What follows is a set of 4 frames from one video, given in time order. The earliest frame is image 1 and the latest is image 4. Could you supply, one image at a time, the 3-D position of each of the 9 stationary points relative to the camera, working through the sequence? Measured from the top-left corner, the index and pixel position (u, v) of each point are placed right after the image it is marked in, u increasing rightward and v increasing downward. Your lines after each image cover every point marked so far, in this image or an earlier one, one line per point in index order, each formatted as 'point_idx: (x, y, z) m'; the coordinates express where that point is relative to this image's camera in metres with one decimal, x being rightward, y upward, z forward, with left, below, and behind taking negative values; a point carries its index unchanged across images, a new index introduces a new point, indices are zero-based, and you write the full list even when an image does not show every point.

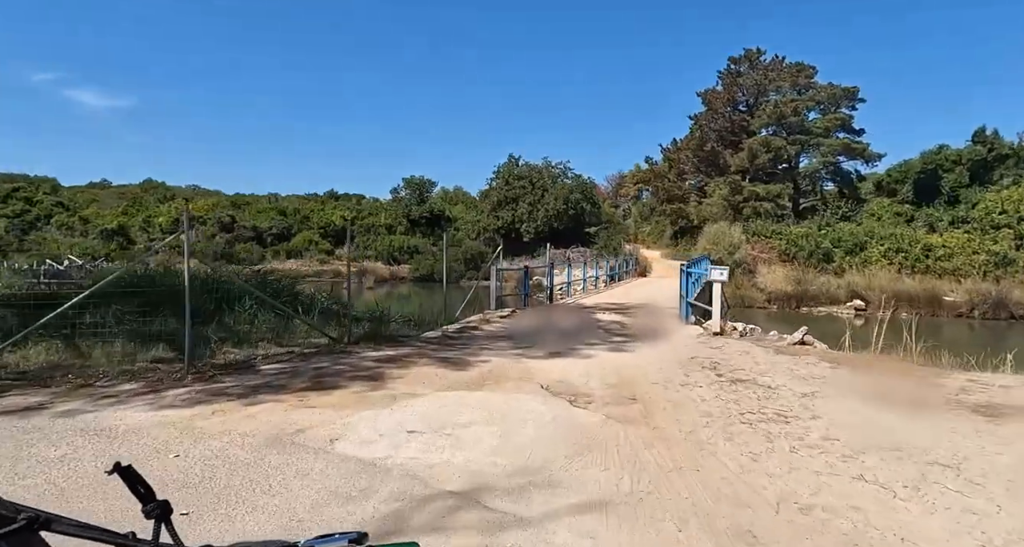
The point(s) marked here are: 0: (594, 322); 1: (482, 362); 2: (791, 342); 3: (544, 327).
0: (+1.2, -0.7, +9.5) m
1: (-0.3, -0.9, +6.6) m
2: (+3.1, -0.8, +7.4) m
3: (+0.4, -0.7, +9.0) m
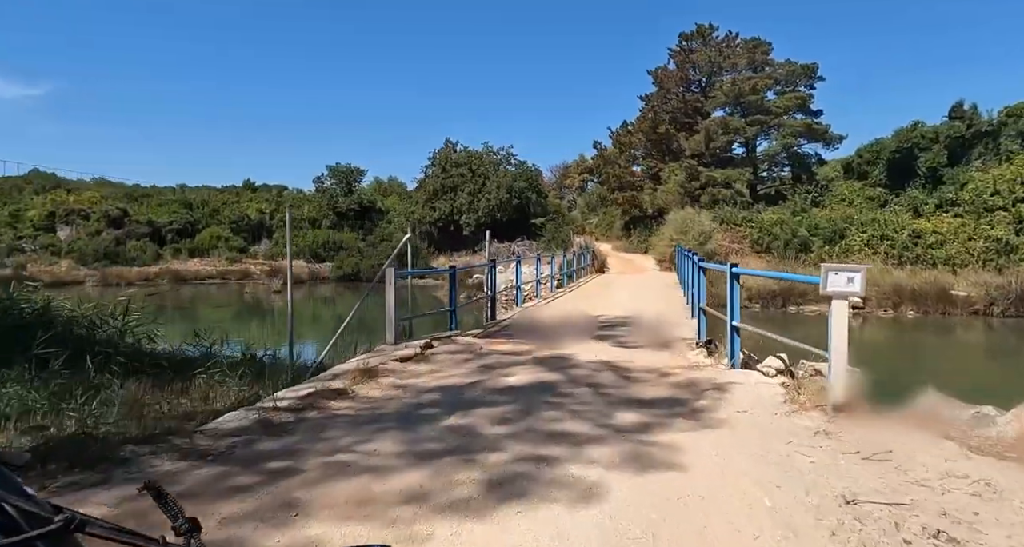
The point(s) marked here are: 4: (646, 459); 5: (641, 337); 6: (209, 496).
0: (+0.4, -0.7, +5.4) m
1: (-0.8, -1.0, +2.4) m
2: (+2.6, -0.8, +3.4) m
3: (-0.3, -0.8, +4.8) m
4: (+0.7, -0.9, +3.3) m
5: (+1.4, -0.7, +7.1) m
6: (-1.3, -0.9, +2.6) m
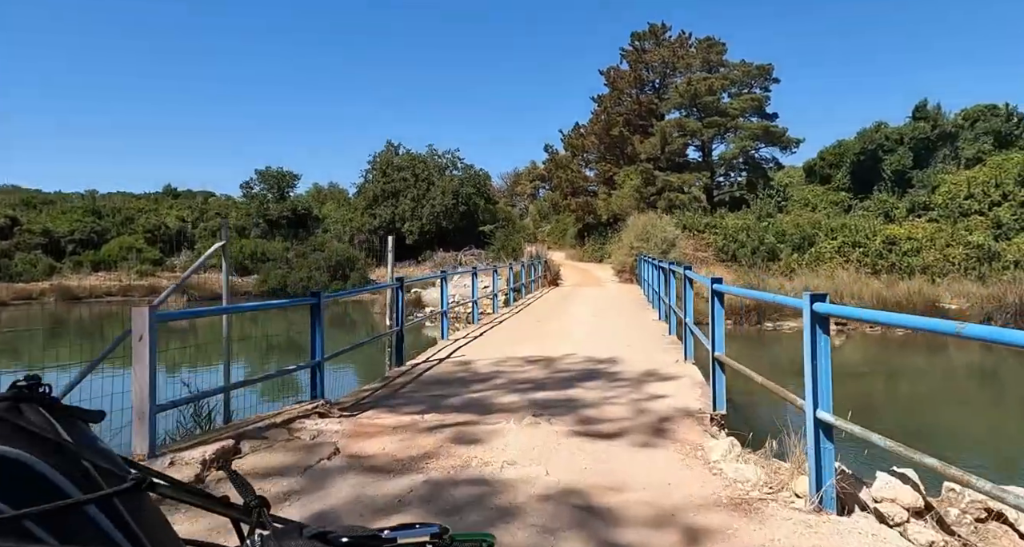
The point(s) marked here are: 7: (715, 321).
0: (-0.1, -0.9, +2.7) m
1: (-1.1, -1.1, -0.4) m
2: (+2.2, -1.0, +0.9) m
3: (-0.7, -1.0, +2.0) m
4: (+0.3, -1.1, +0.5) m
5: (+0.7, -0.9, +4.4) m
6: (-1.6, -1.1, -0.2) m
7: (+1.3, -0.3, +4.3) m
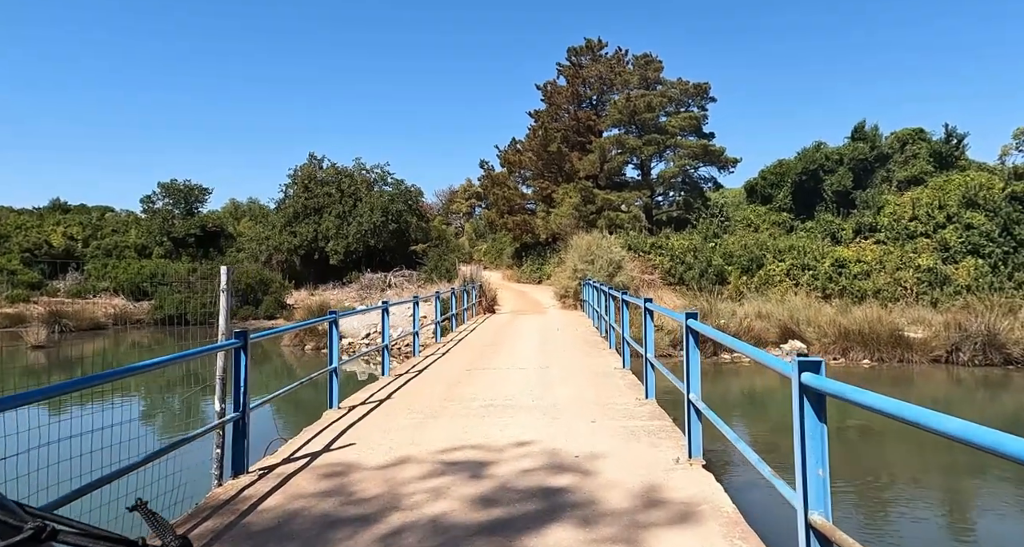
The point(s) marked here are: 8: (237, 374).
0: (-0.3, -1.1, +0.4) m
1: (-1.0, -1.2, -2.8) m
2: (+2.1, -1.1, -1.2) m
3: (-0.9, -1.2, -0.3) m
4: (+0.3, -1.2, -1.7) m
5: (+0.4, -1.1, +2.2) m
6: (-1.5, -1.2, -2.6) m
7: (+1.0, -0.6, +2.1) m
8: (-1.7, -0.6, +4.0) m
